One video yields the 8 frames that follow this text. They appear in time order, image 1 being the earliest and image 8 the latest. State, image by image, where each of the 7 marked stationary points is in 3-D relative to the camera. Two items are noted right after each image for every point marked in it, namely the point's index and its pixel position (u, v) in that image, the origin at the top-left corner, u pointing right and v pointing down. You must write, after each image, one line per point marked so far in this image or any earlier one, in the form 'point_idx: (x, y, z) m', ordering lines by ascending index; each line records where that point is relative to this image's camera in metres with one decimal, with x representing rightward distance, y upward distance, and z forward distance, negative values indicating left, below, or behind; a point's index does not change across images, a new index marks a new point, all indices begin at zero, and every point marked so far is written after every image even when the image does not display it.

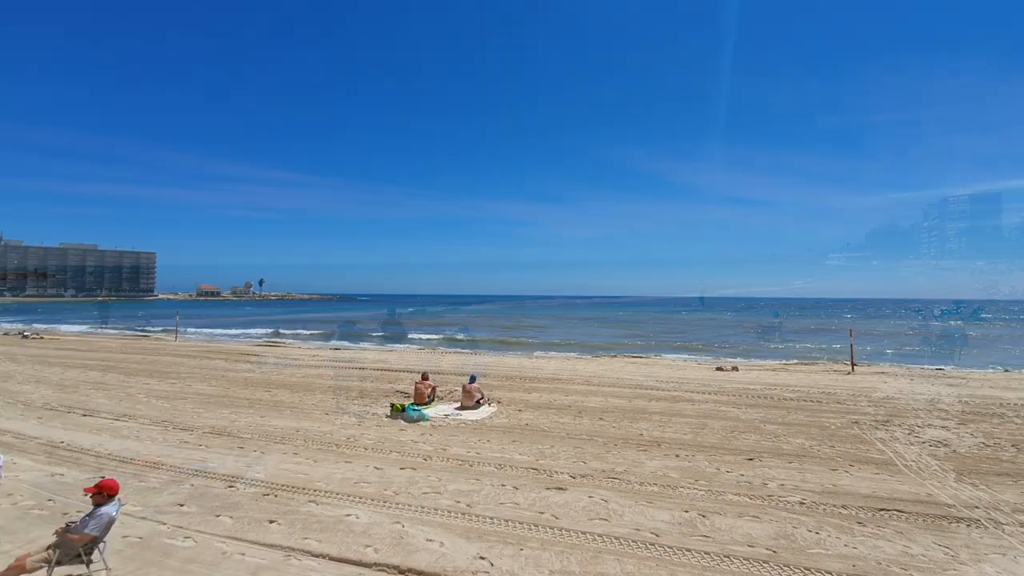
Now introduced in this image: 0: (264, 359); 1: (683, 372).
0: (-8.5, -2.5, +16.3) m
1: (+6.2, -2.8, +15.2) m
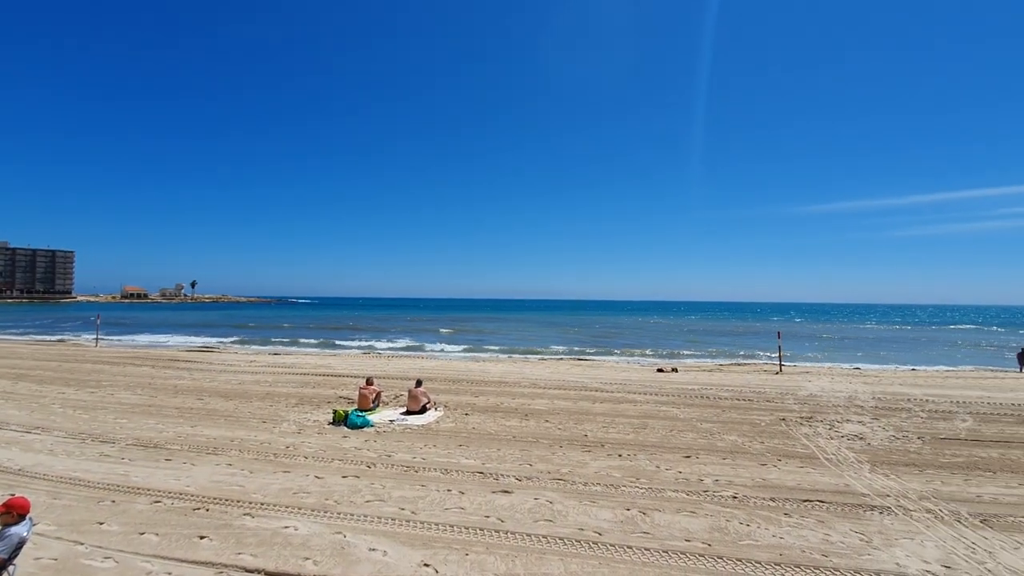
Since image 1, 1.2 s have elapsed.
0: (-10.4, -2.6, +15.4) m
1: (+4.3, -3.0, +15.6) m
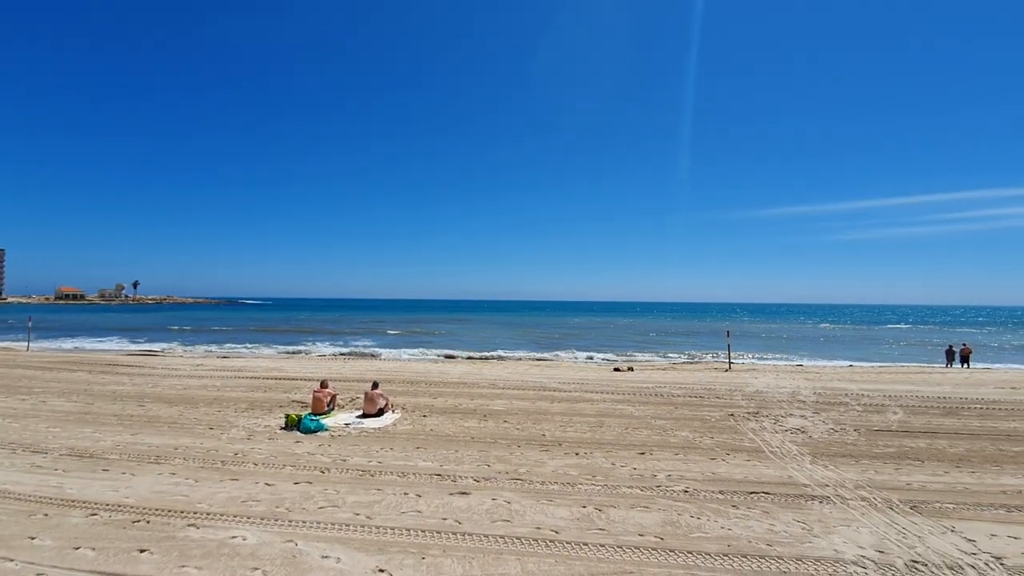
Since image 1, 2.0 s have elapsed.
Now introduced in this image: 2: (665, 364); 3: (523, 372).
0: (-11.9, -2.6, +14.7) m
1: (+2.7, -3.0, +15.9) m
2: (+5.9, -2.9, +17.1) m
3: (+0.5, -3.0, +16.1) m
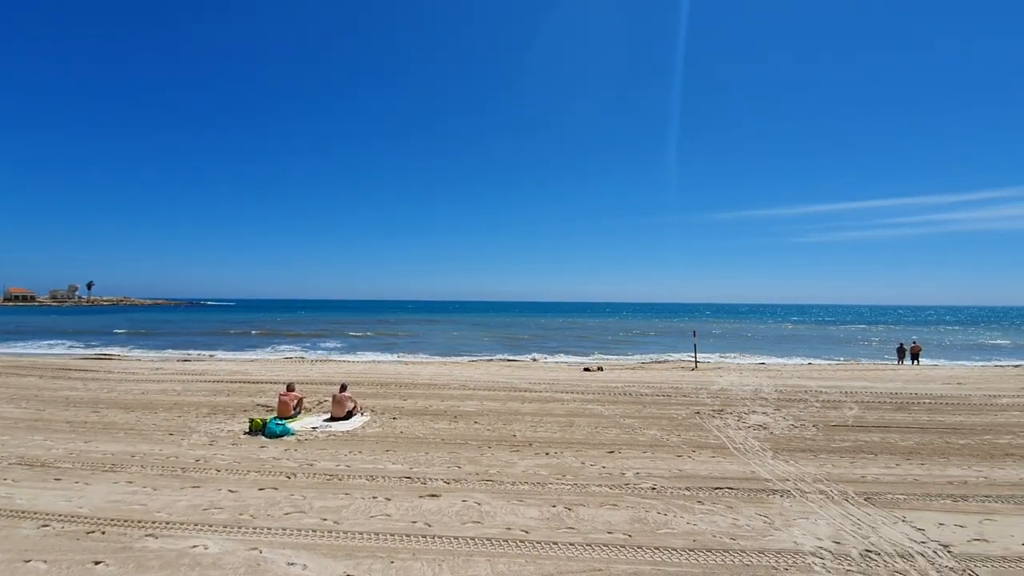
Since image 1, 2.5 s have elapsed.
0: (-13.0, -2.7, +14.1) m
1: (+1.6, -3.0, +16.0) m
2: (+4.7, -2.9, +17.3) m
3: (-0.6, -3.0, +16.1) m
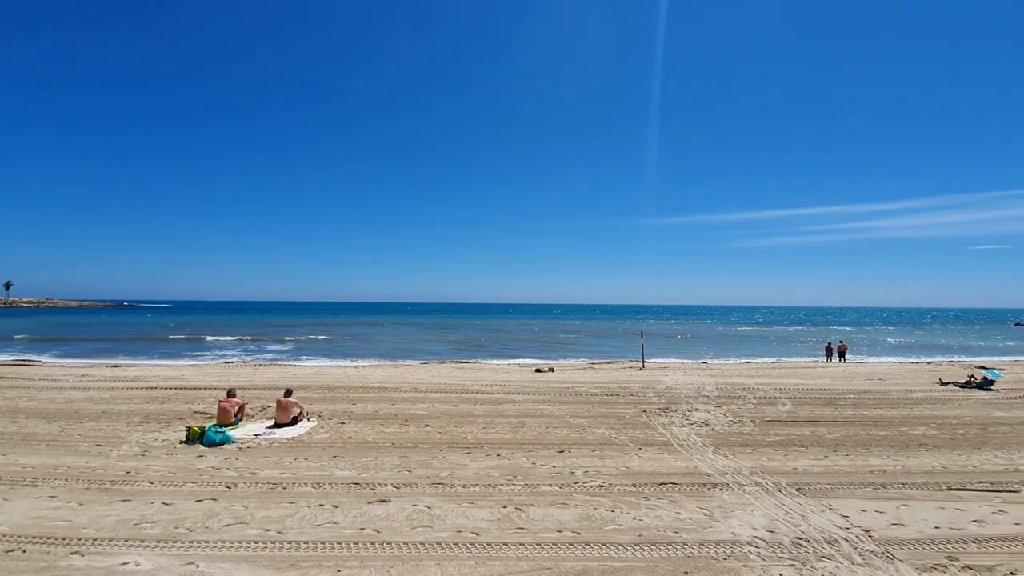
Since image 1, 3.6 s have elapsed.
0: (-14.6, -2.7, +13.0) m
1: (-0.2, -3.1, +16.1) m
2: (+2.8, -3.0, +17.7) m
3: (-2.4, -3.1, +16.0) m
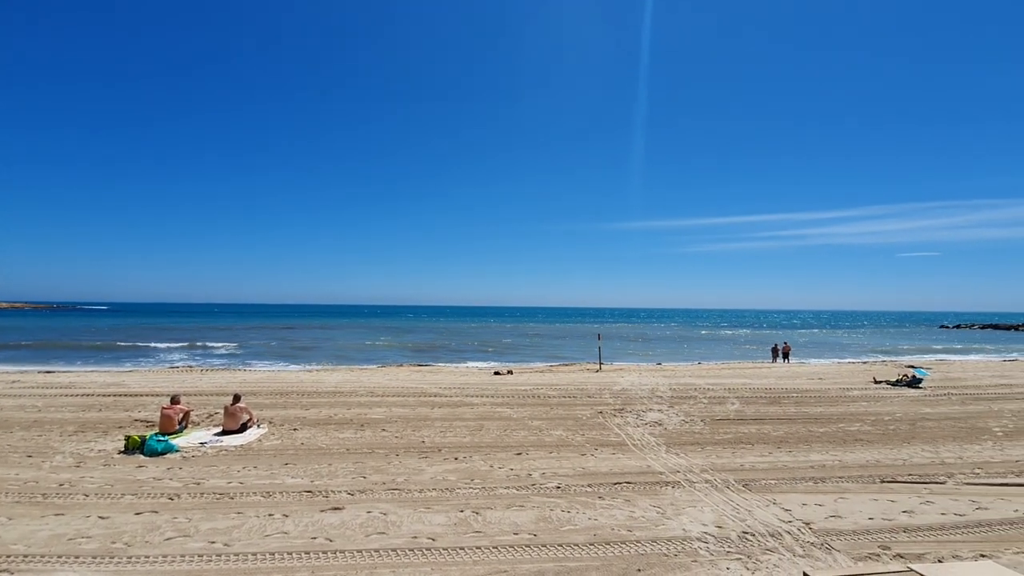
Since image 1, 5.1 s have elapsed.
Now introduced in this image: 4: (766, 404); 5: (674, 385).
0: (-15.9, -2.7, +12.0) m
1: (-1.7, -3.2, +16.0) m
2: (+1.1, -3.1, +17.8) m
3: (-3.9, -3.2, +15.9) m
4: (+6.9, -3.2, +12.7) m
5: (+5.5, -3.4, +15.8) m
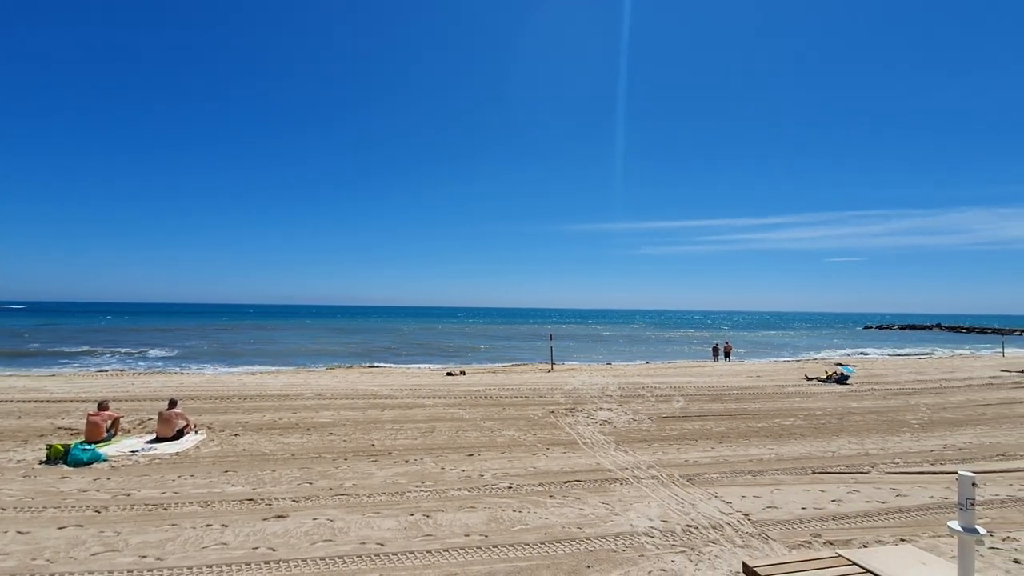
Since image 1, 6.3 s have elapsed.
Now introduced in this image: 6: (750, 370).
0: (-17.2, -2.6, +10.6) m
1: (-3.4, -3.2, +15.8) m
2: (-0.8, -3.1, +17.8) m
3: (-5.6, -3.1, +15.4) m
4: (+5.5, -3.3, +13.2) m
5: (+3.7, -3.4, +16.1) m
6: (+9.3, -3.2, +17.9) m
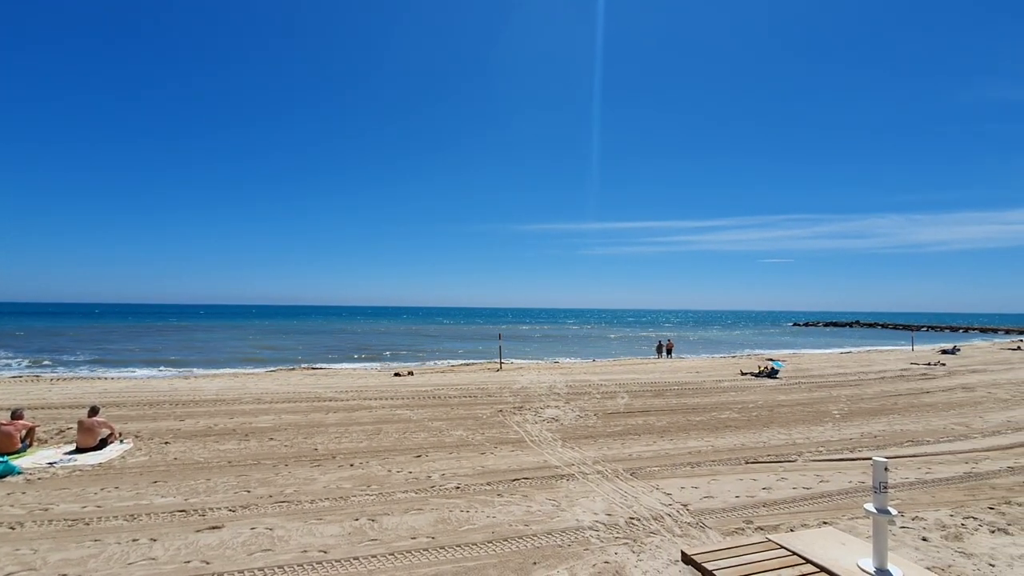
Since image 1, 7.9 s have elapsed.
0: (-18.6, -2.6, +9.0) m
1: (-5.3, -3.2, +15.4) m
2: (-2.8, -3.1, +17.7) m
3: (-7.4, -3.1, +14.9) m
4: (+3.8, -3.3, +13.7) m
5: (+1.8, -3.4, +16.4) m
6: (+7.2, -3.2, +18.7) m
